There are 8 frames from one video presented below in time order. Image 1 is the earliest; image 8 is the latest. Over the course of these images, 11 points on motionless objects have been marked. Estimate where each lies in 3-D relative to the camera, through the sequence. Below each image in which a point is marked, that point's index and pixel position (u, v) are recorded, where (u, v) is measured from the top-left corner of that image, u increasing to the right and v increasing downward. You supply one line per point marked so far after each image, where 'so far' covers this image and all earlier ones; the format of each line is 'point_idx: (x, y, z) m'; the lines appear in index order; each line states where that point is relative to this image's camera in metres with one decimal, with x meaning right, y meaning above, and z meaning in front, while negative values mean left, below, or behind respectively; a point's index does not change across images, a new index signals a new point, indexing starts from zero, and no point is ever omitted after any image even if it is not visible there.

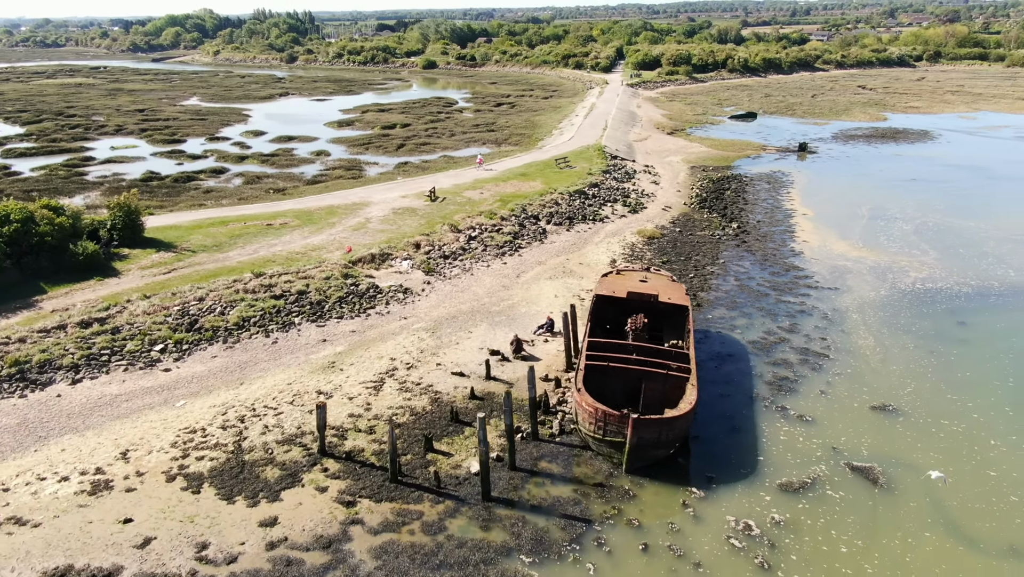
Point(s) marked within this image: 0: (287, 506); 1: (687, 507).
0: (-4.3, -4.3, +15.4) m
1: (+3.5, -4.4, +15.6) m
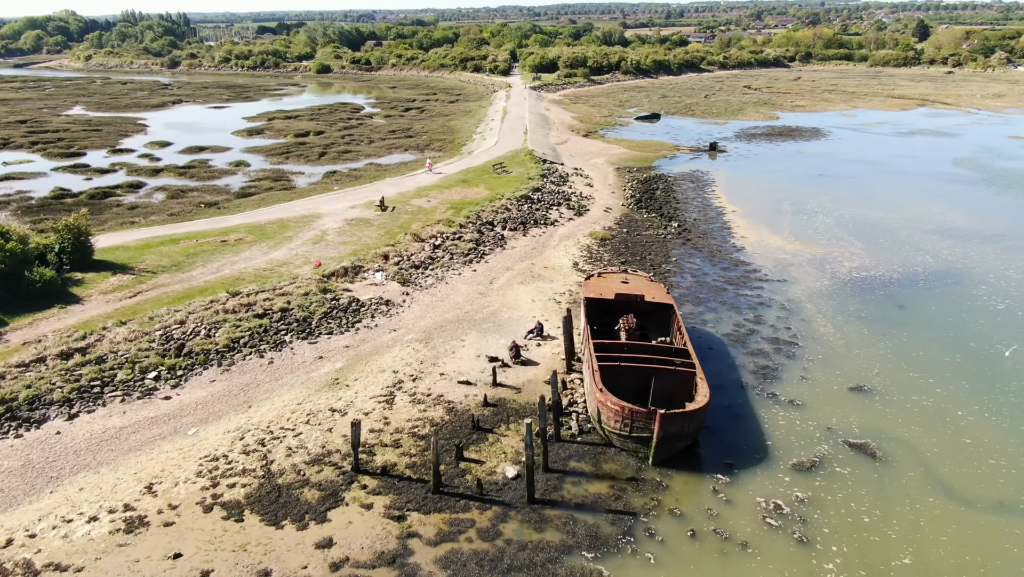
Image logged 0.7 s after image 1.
0: (-3.3, -4.7, +15.4) m
1: (+4.4, -4.4, +16.6) m
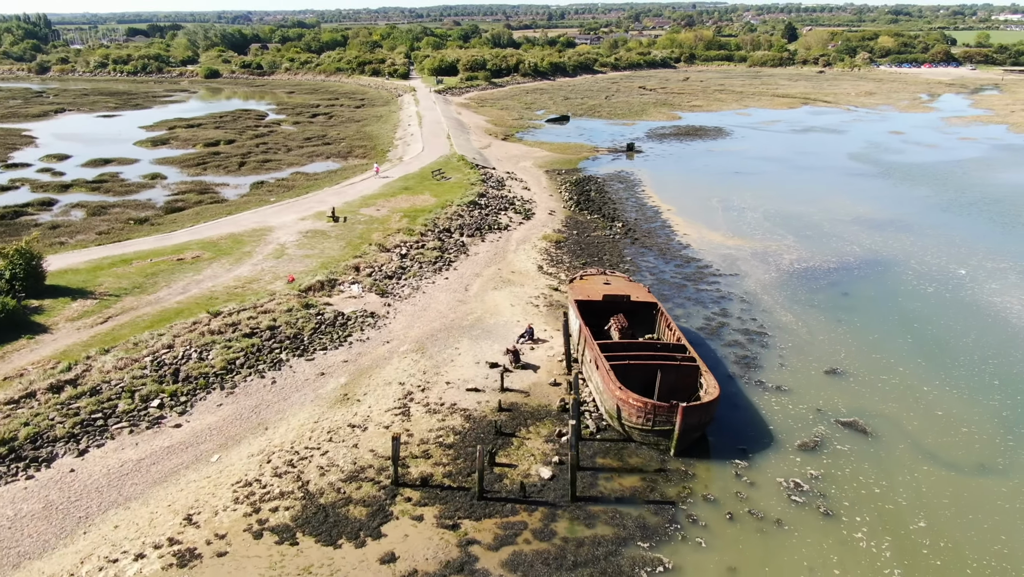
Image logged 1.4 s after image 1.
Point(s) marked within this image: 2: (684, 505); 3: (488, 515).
0: (-2.2, -5.0, +15.5) m
1: (+5.3, -4.3, +17.8) m
2: (+3.8, -4.7, +16.8) m
3: (-0.5, -4.7, +16.3) m
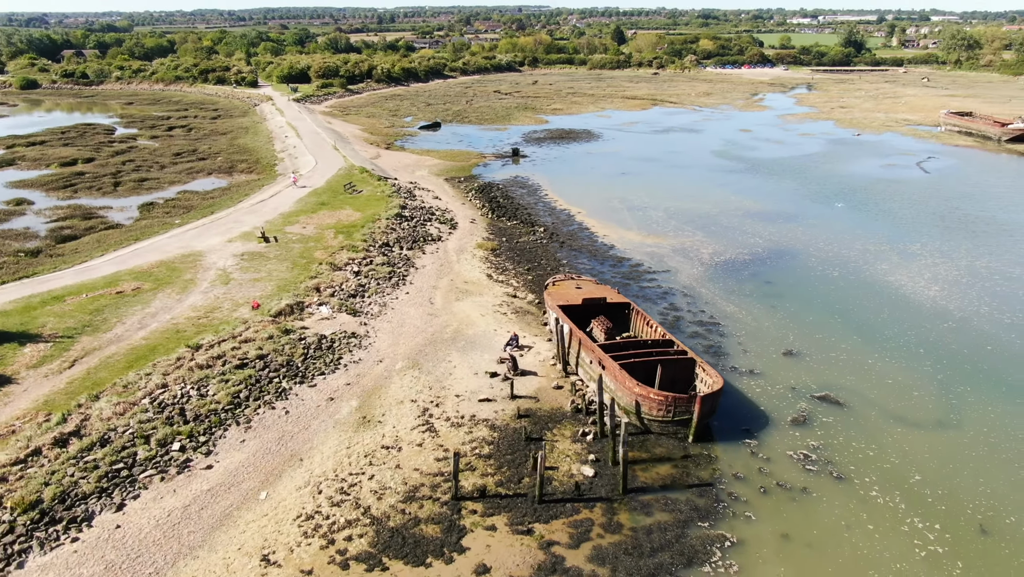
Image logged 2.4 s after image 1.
0: (-0.6, -5.4, +16.1) m
1: (+6.2, -4.2, +19.8) m
2: (+5.0, -4.7, +18.5) m
3: (+1.0, -5.0, +17.2) m
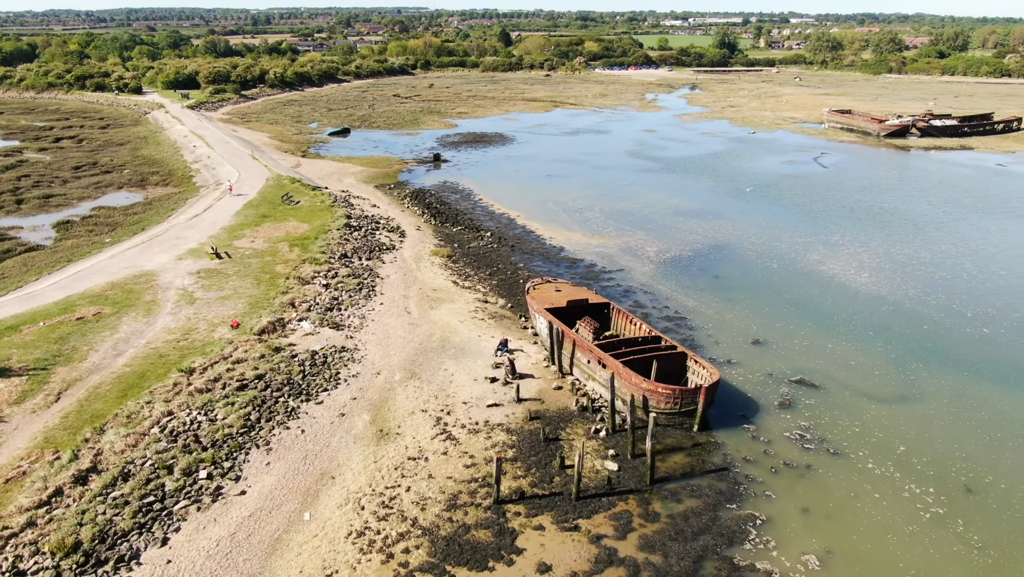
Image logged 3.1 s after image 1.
0: (+0.6, -5.6, +16.6) m
1: (+6.7, -4.1, +21.3) m
2: (+5.7, -4.6, +19.9) m
3: (+1.9, -5.1, +17.9) m
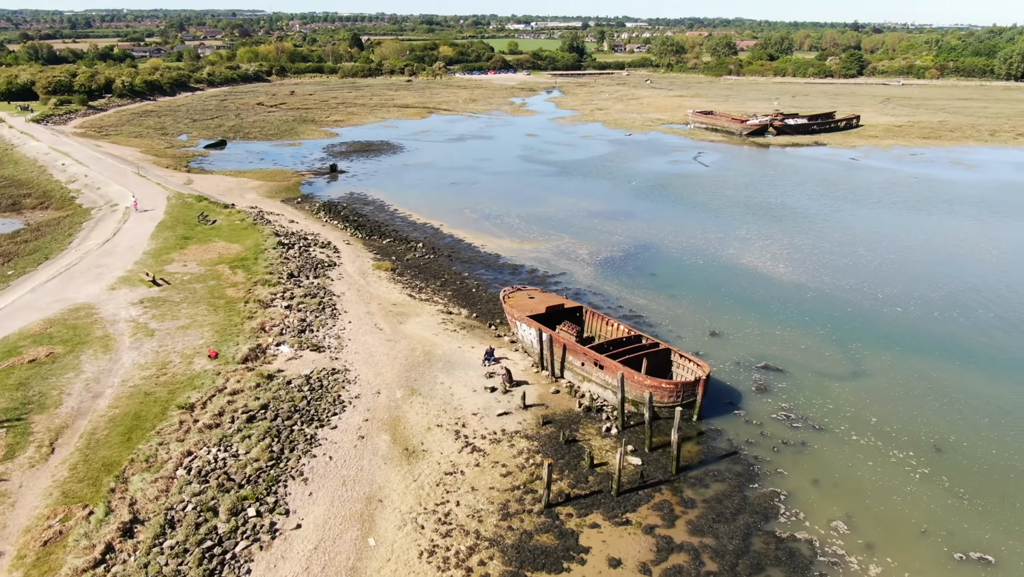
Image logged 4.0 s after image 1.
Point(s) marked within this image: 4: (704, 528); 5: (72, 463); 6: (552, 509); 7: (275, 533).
0: (+2.1, -5.8, +17.5) m
1: (+7.1, -4.0, +23.2) m
2: (+6.4, -4.5, +21.6) m
3: (+3.1, -5.3, +19.0) m
4: (+4.5, -5.6, +18.3) m
5: (-10.5, -4.1, +18.5) m
6: (+0.9, -5.3, +18.6) m
7: (-5.1, -5.3, +16.8) m
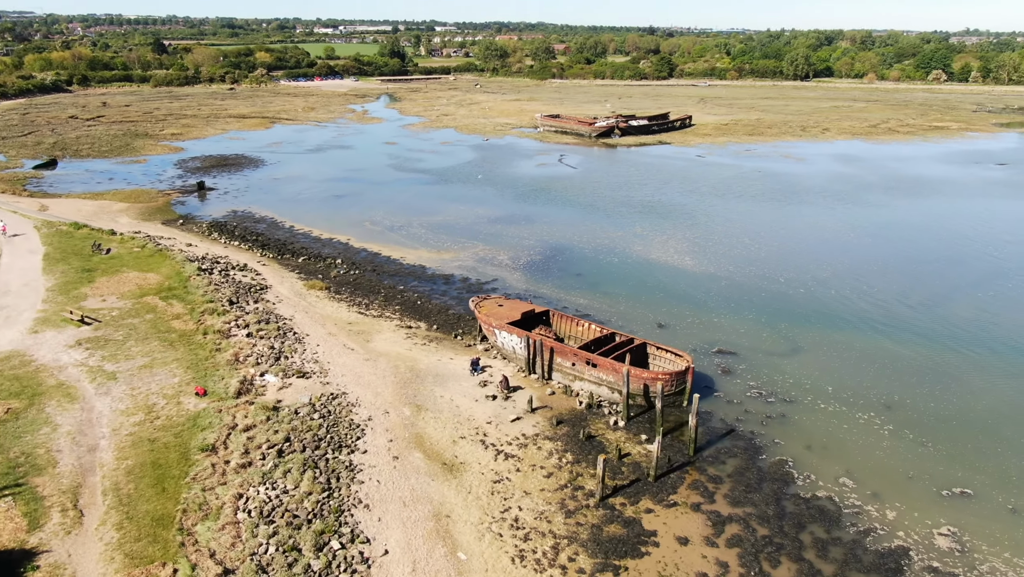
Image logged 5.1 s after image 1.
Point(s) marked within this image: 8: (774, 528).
0: (+3.8, -5.8, +19.0) m
1: (+7.2, -3.7, +25.7) m
2: (+6.9, -4.3, +24.0) m
3: (+4.4, -5.3, +20.7) m
4: (+5.9, -5.5, +20.3) m
5: (-8.8, -5.1, +17.1) m
6: (+2.4, -5.4, +19.9) m
7: (-3.1, -5.9, +16.7) m
8: (+6.4, -5.9, +19.2) m
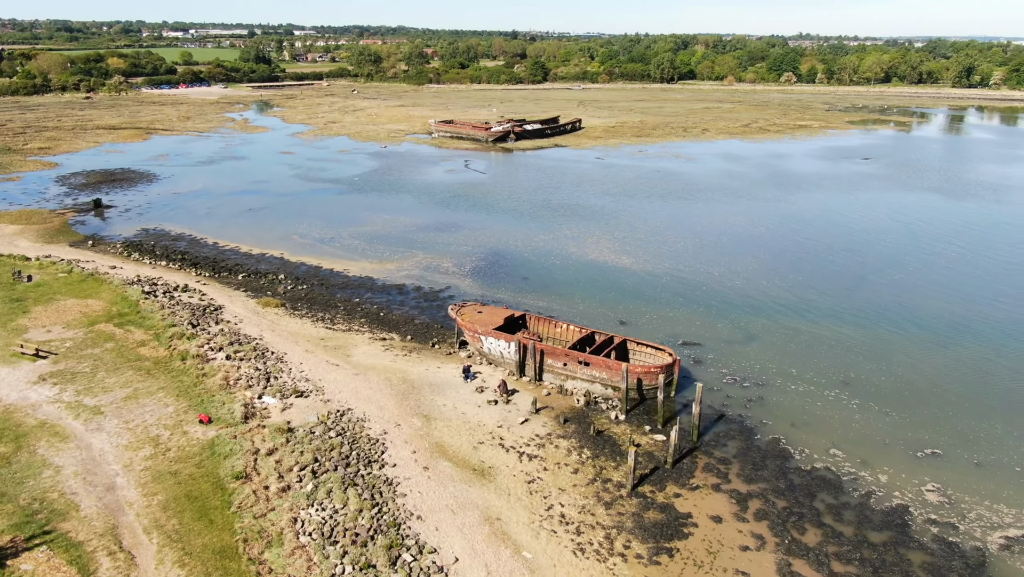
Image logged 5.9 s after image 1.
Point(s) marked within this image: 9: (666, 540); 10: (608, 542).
0: (+4.9, -5.8, +20.4) m
1: (+7.0, -3.6, +27.6) m
2: (+7.1, -4.1, +25.9) m
3: (+5.2, -5.2, +22.2) m
4: (+6.8, -5.3, +22.1) m
5: (-7.2, -5.7, +16.5) m
6: (+3.4, -5.4, +21.0) m
7: (-1.5, -6.1, +17.0) m
8: (+7.5, -5.7, +21.0) m
9: (+3.7, -6.2, +19.0) m
10: (+2.2, -6.1, +18.7) m
